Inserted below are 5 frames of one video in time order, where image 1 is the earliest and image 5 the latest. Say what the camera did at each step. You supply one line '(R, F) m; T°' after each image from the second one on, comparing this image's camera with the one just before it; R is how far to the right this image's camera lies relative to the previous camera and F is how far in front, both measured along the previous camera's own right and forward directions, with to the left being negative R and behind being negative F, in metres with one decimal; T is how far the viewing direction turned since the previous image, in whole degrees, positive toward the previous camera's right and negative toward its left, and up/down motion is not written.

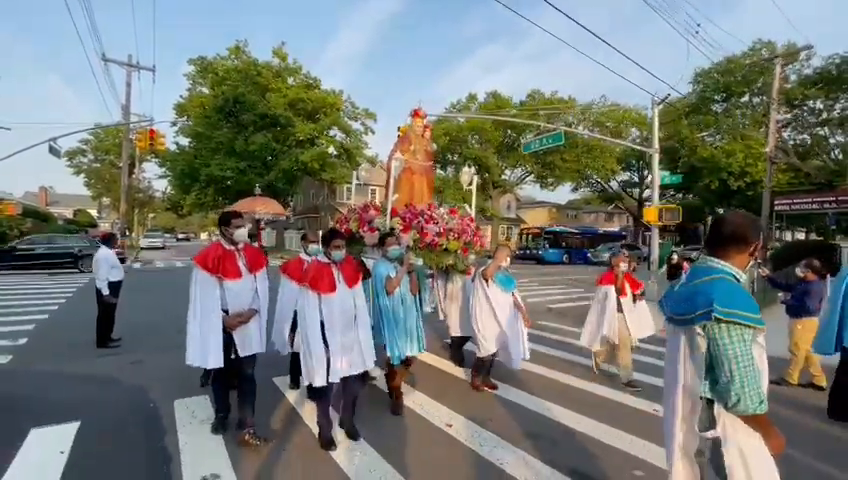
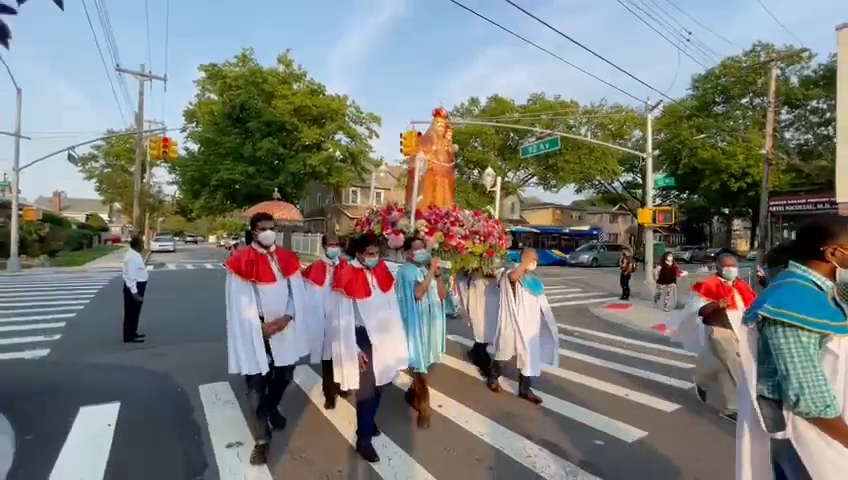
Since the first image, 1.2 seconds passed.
(+0.1, -0.3) m; -1°
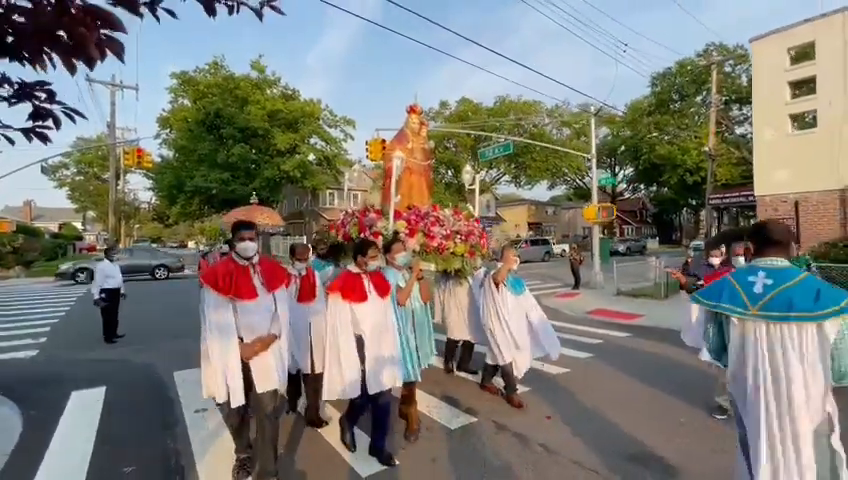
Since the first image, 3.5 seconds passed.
(+0.2, -0.3) m; +2°
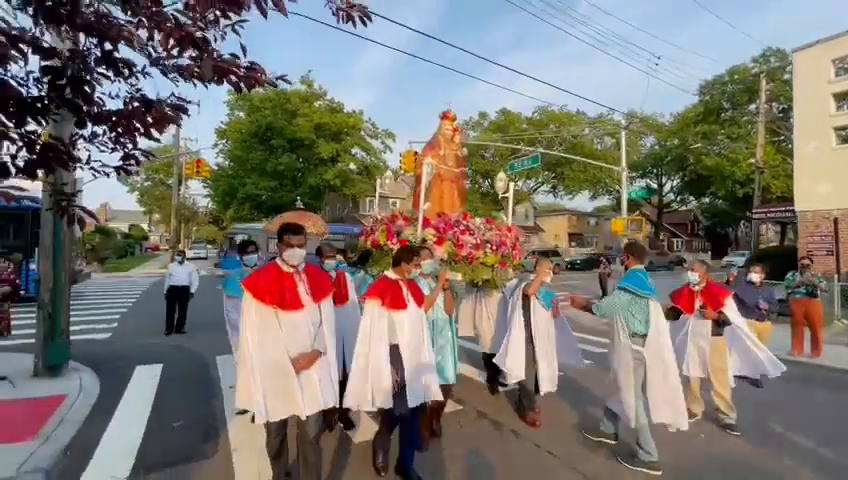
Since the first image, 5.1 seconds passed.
(+0.4, -0.7) m; -5°
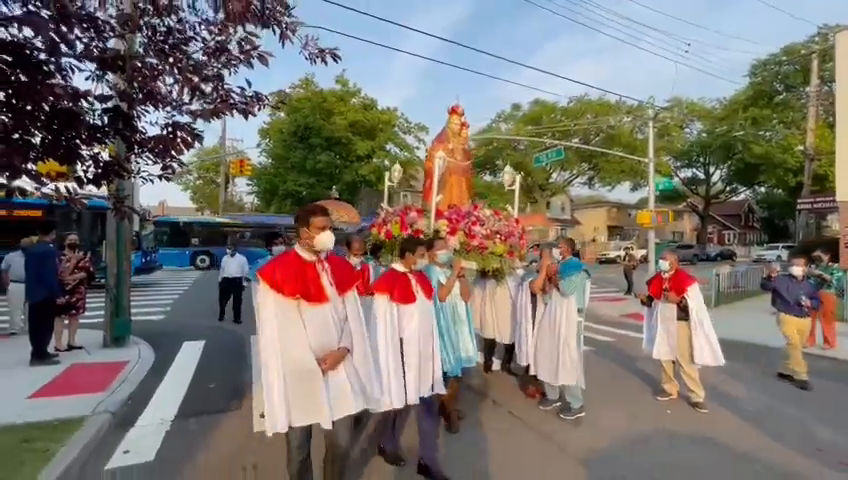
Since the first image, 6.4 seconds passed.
(+0.3, -0.5) m; -4°
